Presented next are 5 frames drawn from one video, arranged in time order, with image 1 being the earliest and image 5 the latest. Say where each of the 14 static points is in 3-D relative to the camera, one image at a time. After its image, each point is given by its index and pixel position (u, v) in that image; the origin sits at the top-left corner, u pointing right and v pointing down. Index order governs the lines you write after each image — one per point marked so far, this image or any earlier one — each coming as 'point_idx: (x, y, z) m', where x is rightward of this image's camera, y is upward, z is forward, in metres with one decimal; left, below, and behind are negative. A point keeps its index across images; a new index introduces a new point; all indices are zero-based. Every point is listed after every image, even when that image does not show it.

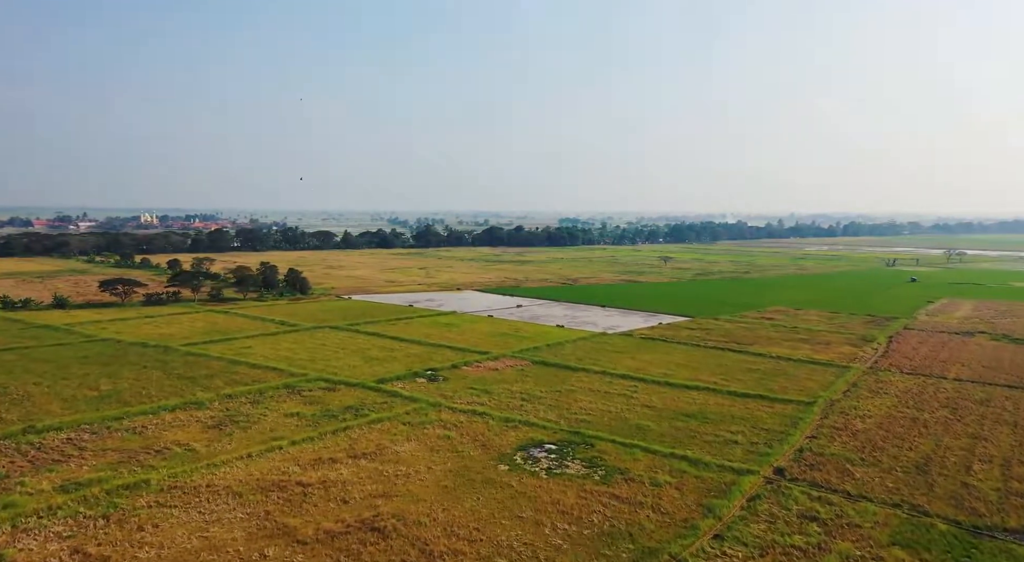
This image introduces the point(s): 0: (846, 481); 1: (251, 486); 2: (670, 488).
0: (+7.9, -4.8, +18.5) m
1: (-6.0, -4.8, +18.1) m
2: (+3.7, -4.9, +18.3) m
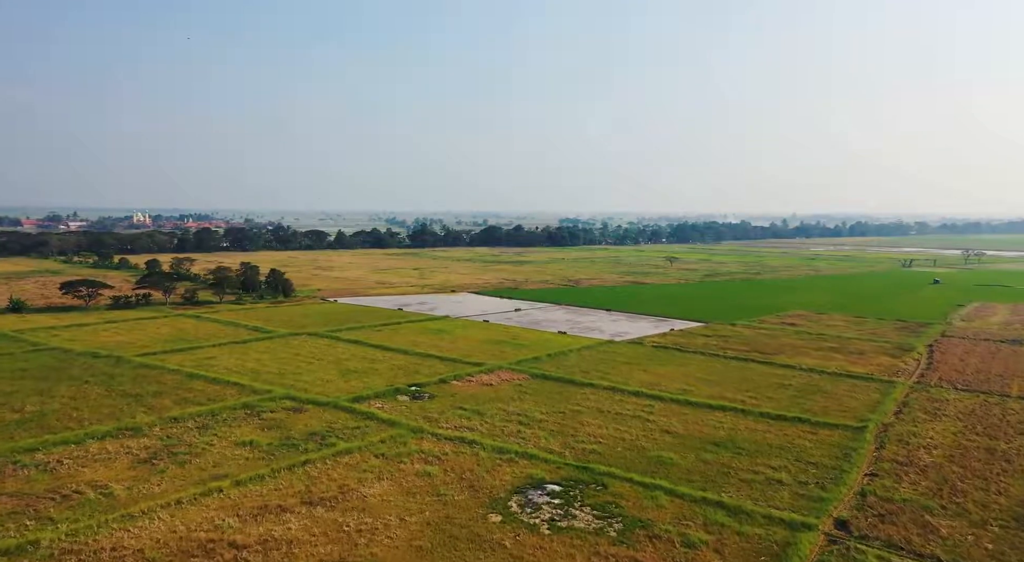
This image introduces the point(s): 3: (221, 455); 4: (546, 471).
0: (+7.8, -4.9, +14.6) m
1: (-6.2, -4.8, +14.1) m
2: (+3.6, -5.0, +14.3) m
3: (-7.2, -4.3, +19.5) m
4: (+0.8, -4.6, +18.8) m
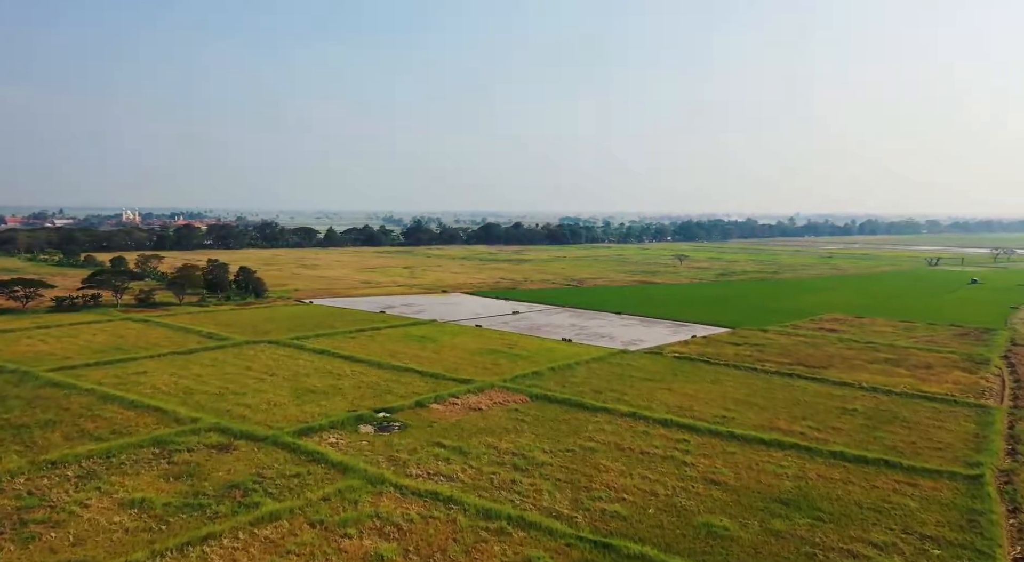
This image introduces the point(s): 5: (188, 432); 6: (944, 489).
0: (+7.6, -4.8, +8.9) m
1: (-6.3, -4.8, +8.4) m
2: (+3.4, -4.9, +8.6) m
3: (-7.4, -4.3, +13.8) m
4: (+0.7, -4.5, +13.1) m
5: (-8.1, -3.7, +19.5) m
6: (+8.7, -4.2, +15.7) m
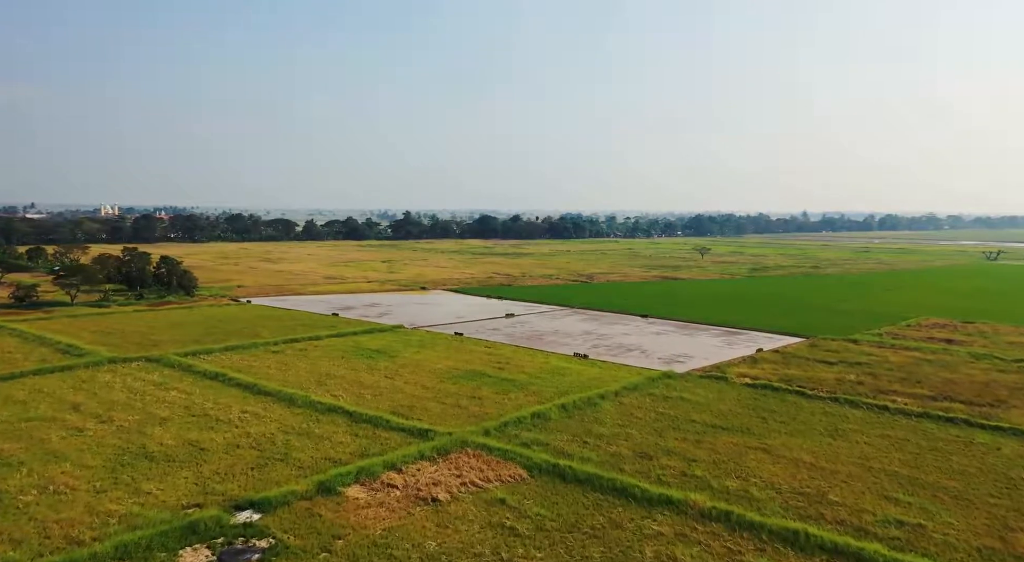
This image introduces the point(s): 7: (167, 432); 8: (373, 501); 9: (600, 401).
0: (+7.4, -4.5, -1.6) m
1: (-6.6, -4.5, -2.0) m
2: (+3.1, -4.6, -1.8) m
3: (-7.7, -4.0, +3.3) m
4: (+0.4, -4.2, +2.7) m
5: (-8.3, -3.4, +9.1) m
6: (+8.4, -3.9, +5.3) m
7: (-6.9, -3.0, +15.8) m
8: (-2.2, -3.4, +12.2) m
9: (+2.1, -2.8, +18.6) m
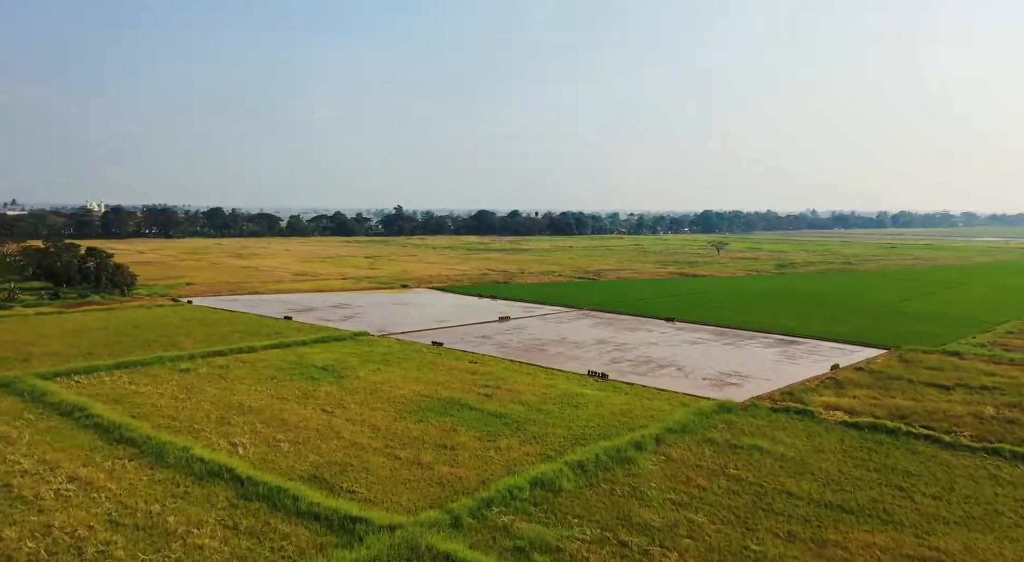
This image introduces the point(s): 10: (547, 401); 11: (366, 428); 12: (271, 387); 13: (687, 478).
0: (+7.2, -4.4, -8.0) m
1: (-6.7, -4.3, -8.5) m
2: (+3.0, -4.5, -8.2) m
3: (-7.8, -3.8, -3.1) m
4: (+0.2, -4.1, -3.8) m
5: (-8.5, -3.3, +2.6) m
6: (+8.3, -3.7, -1.2) m
7: (-7.0, -2.8, +9.3) m
8: (-2.3, -3.2, +5.8) m
9: (+2.0, -2.7, +12.2) m
10: (+0.7, -2.3, +15.6) m
11: (-2.5, -2.5, +13.8) m
12: (-5.1, -2.2, +16.7) m
13: (+2.5, -2.8, +11.2) m
